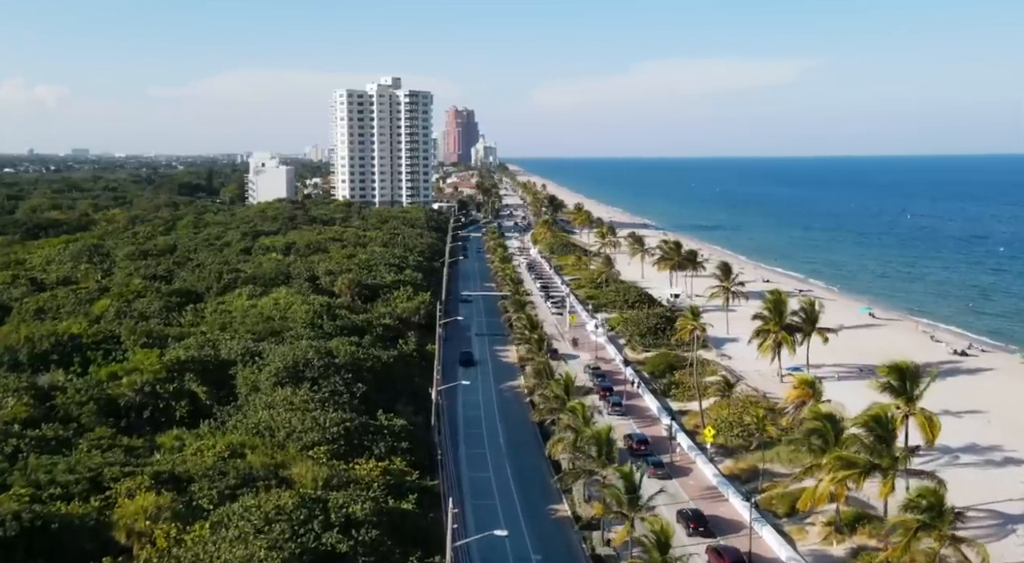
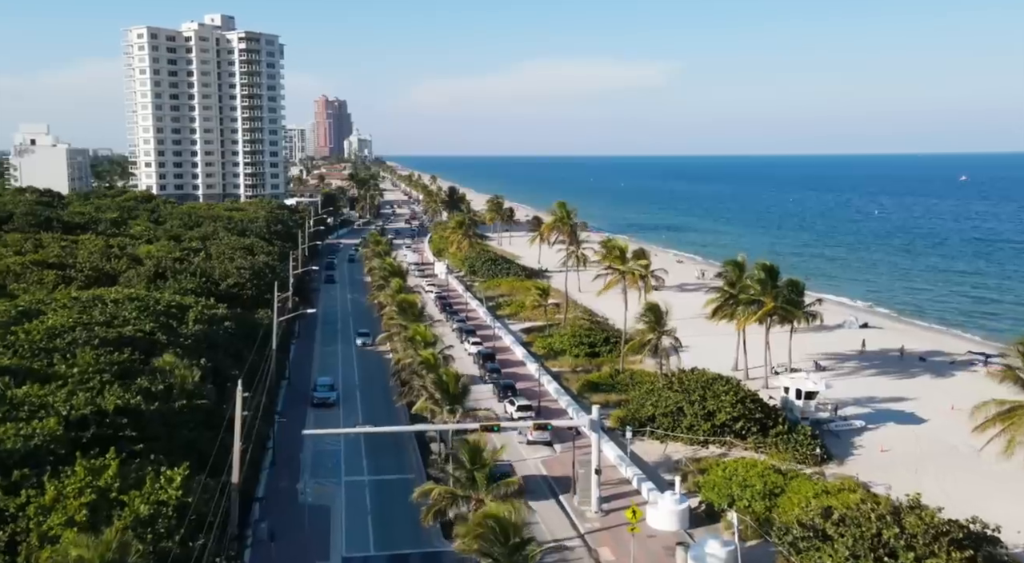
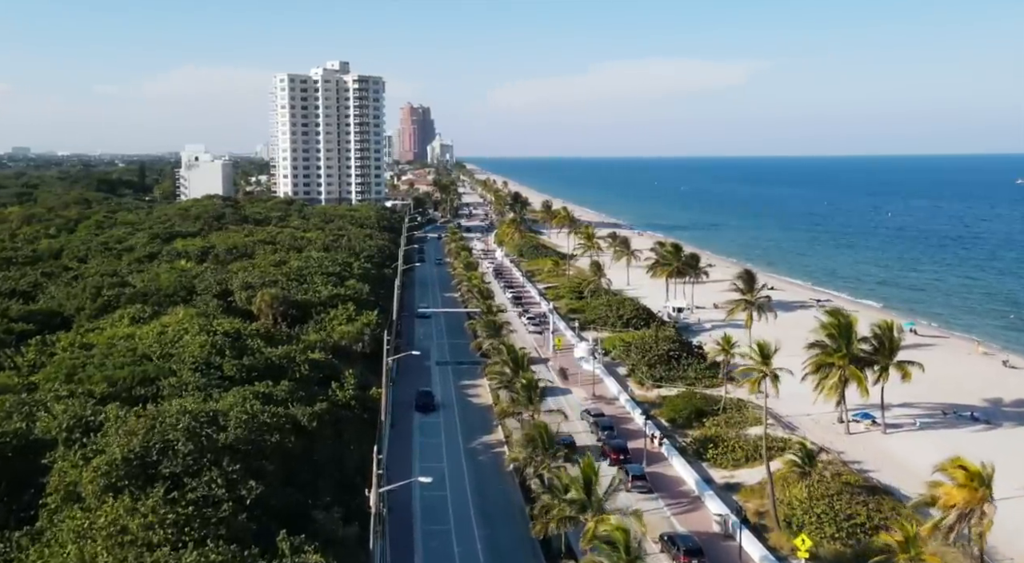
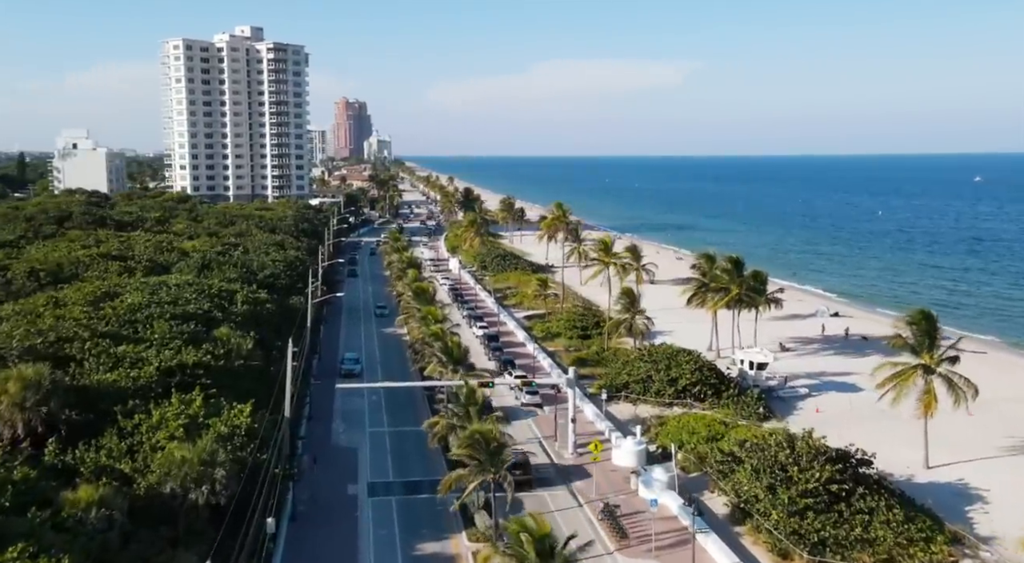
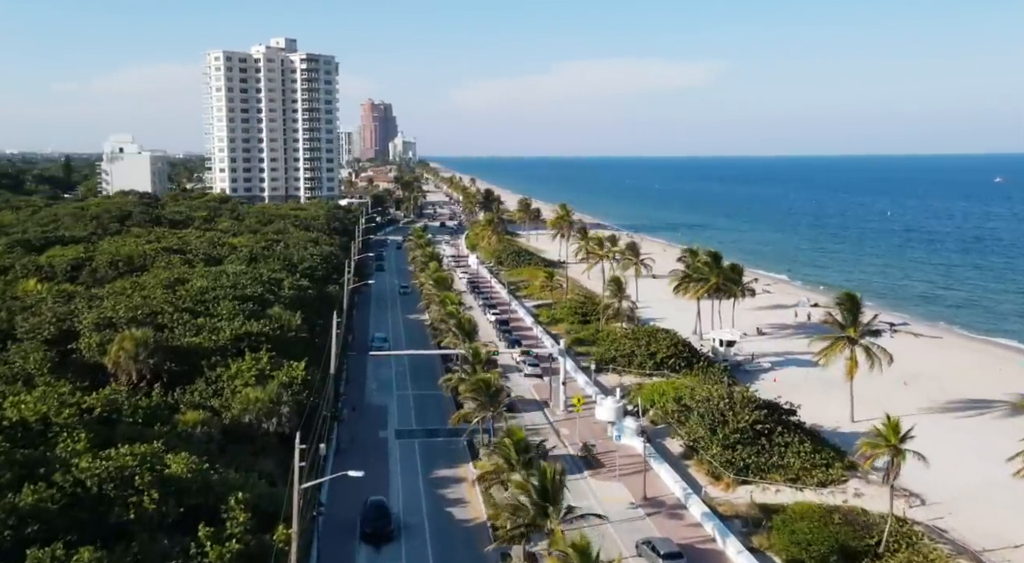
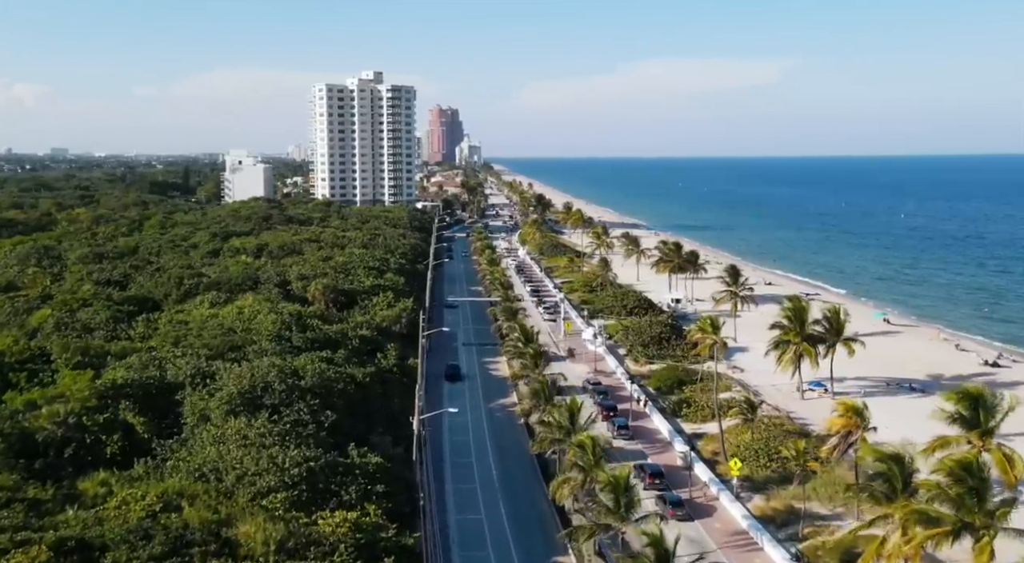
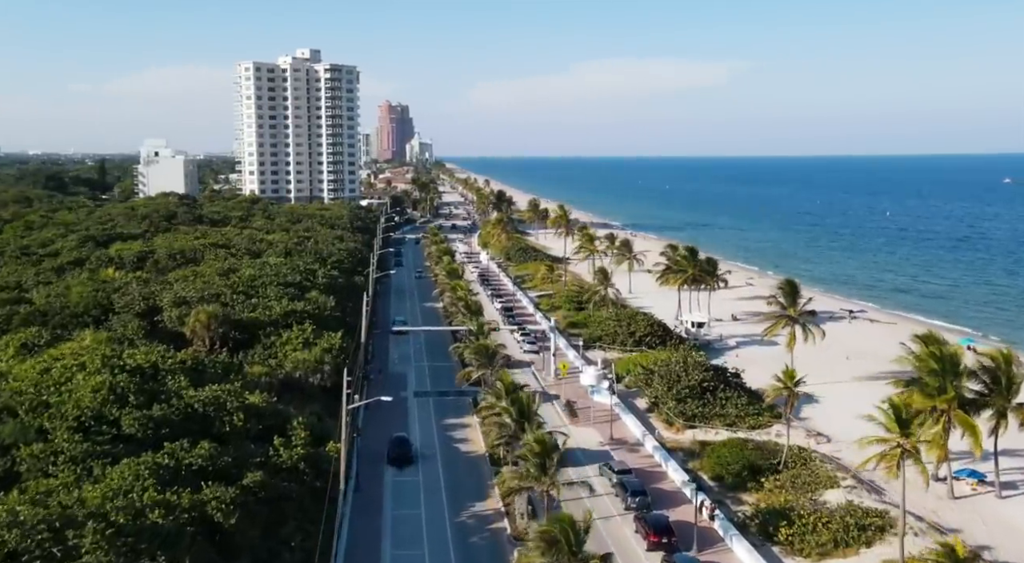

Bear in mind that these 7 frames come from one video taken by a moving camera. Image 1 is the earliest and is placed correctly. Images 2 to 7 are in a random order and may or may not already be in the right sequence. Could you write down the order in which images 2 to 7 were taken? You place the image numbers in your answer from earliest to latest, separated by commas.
6, 3, 7, 5, 4, 2
